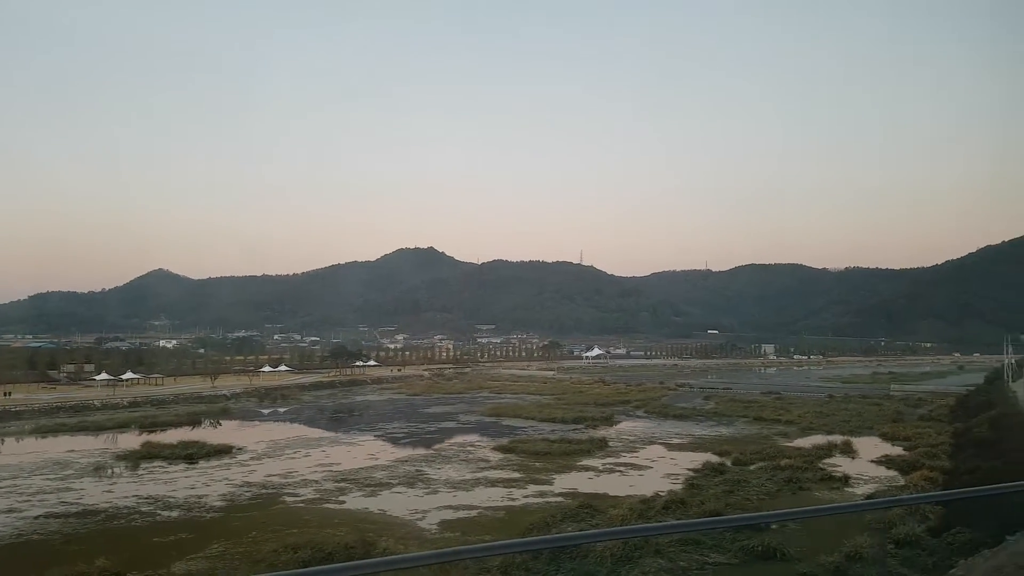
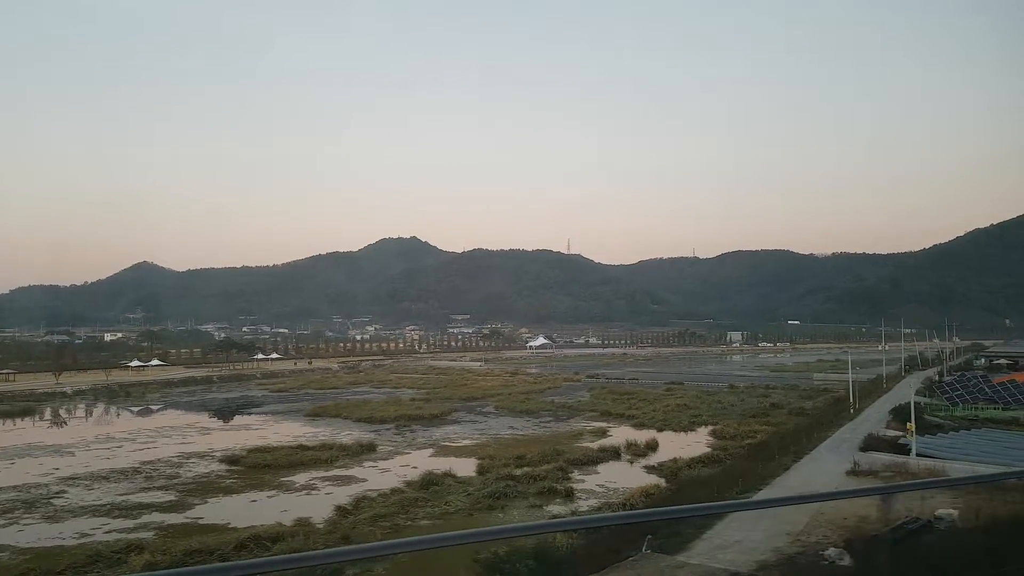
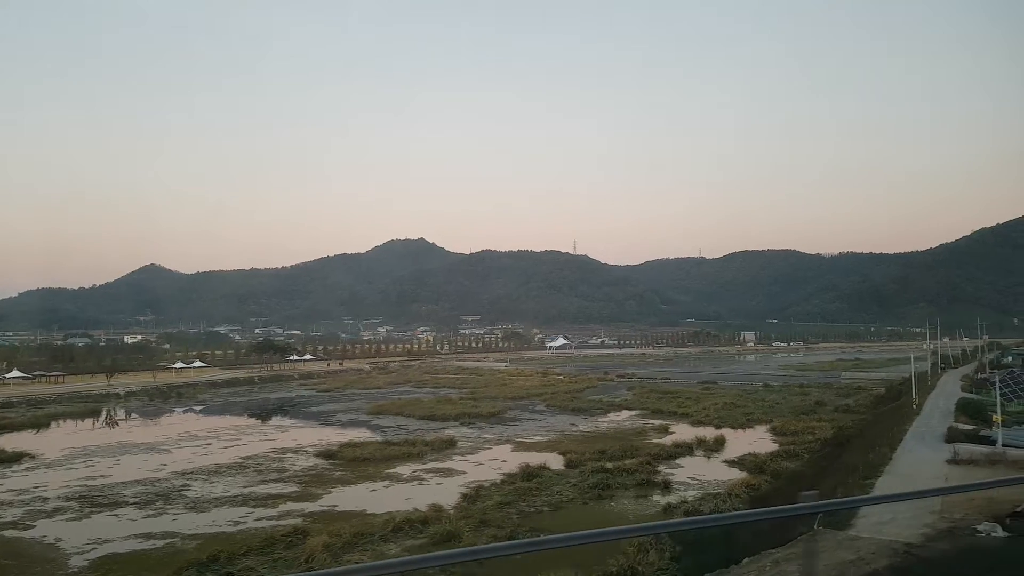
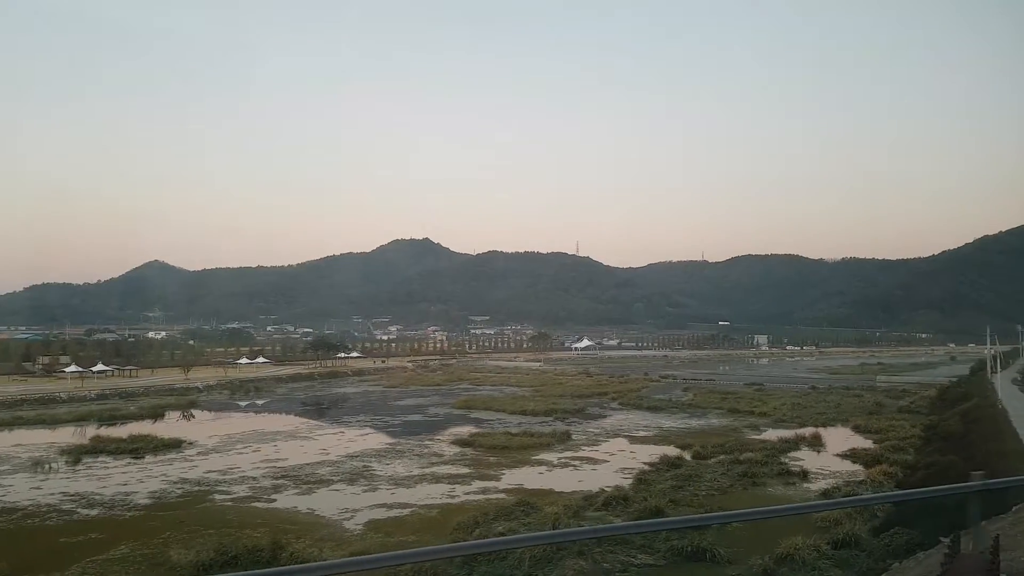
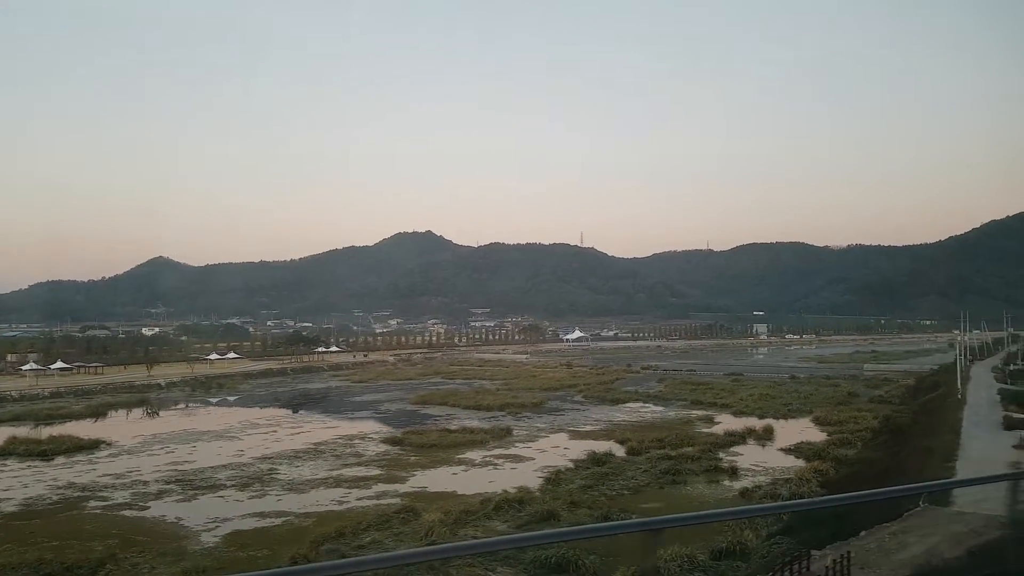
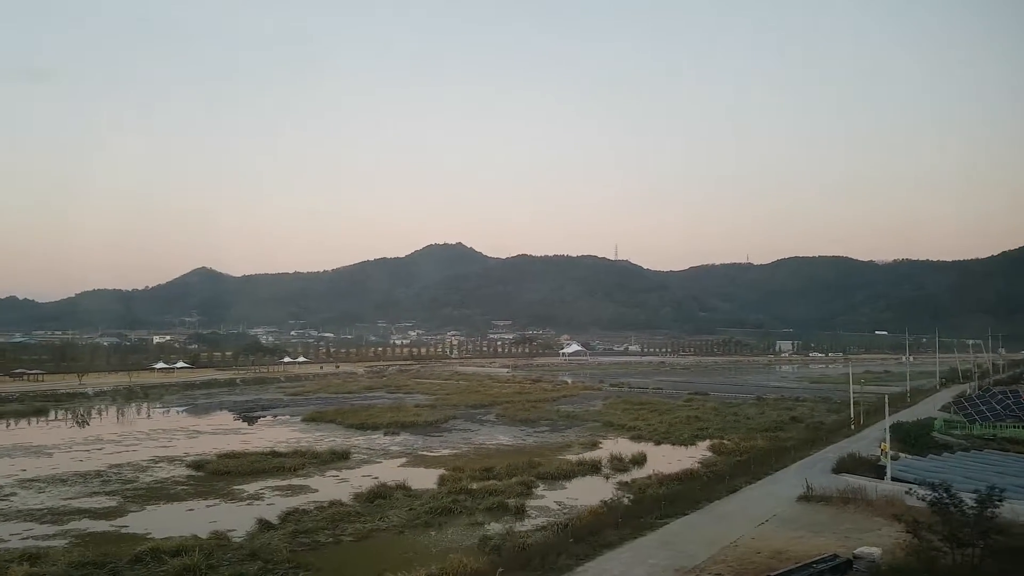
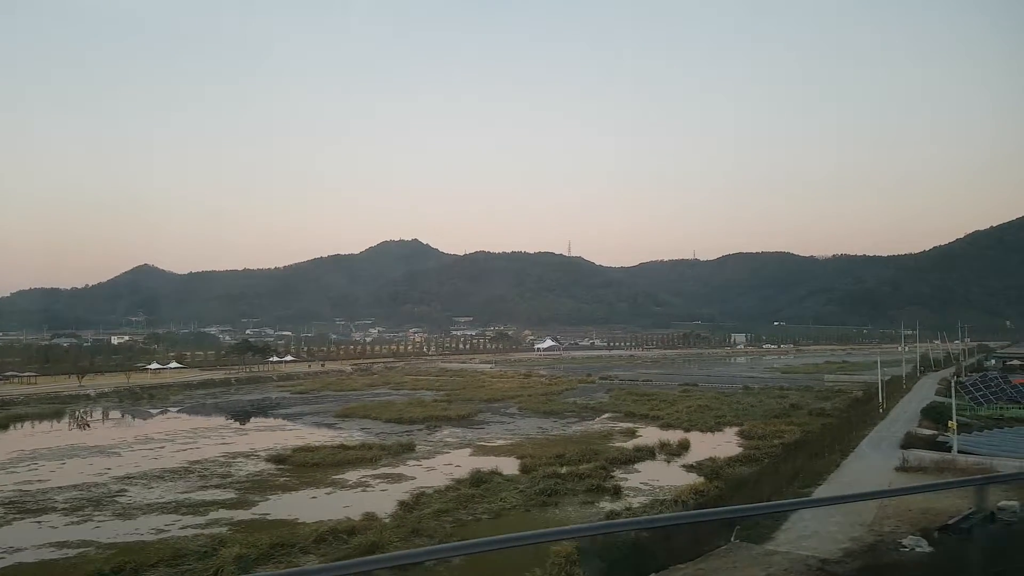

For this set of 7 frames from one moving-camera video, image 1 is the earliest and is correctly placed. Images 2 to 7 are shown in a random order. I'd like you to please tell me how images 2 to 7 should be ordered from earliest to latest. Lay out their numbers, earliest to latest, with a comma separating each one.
4, 5, 3, 7, 2, 6
